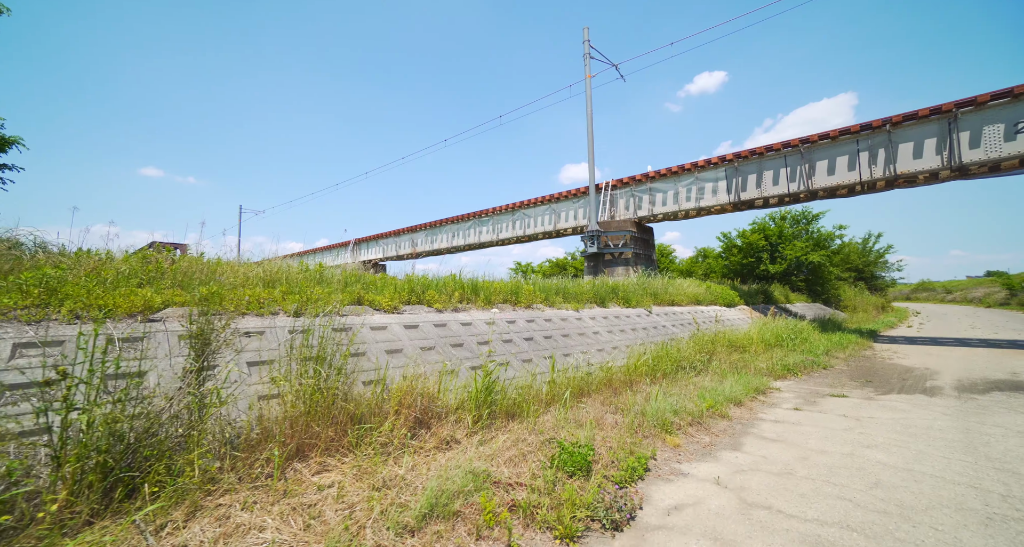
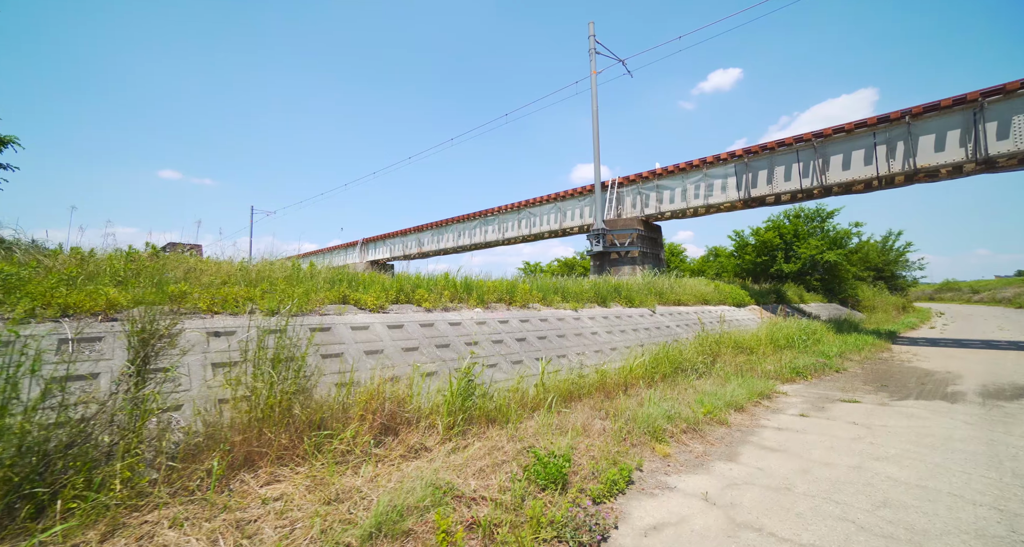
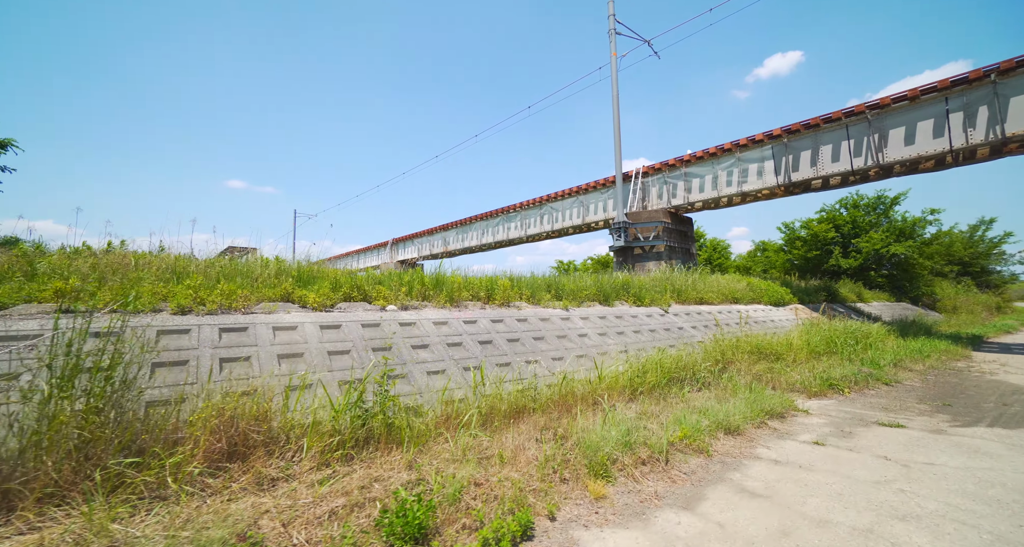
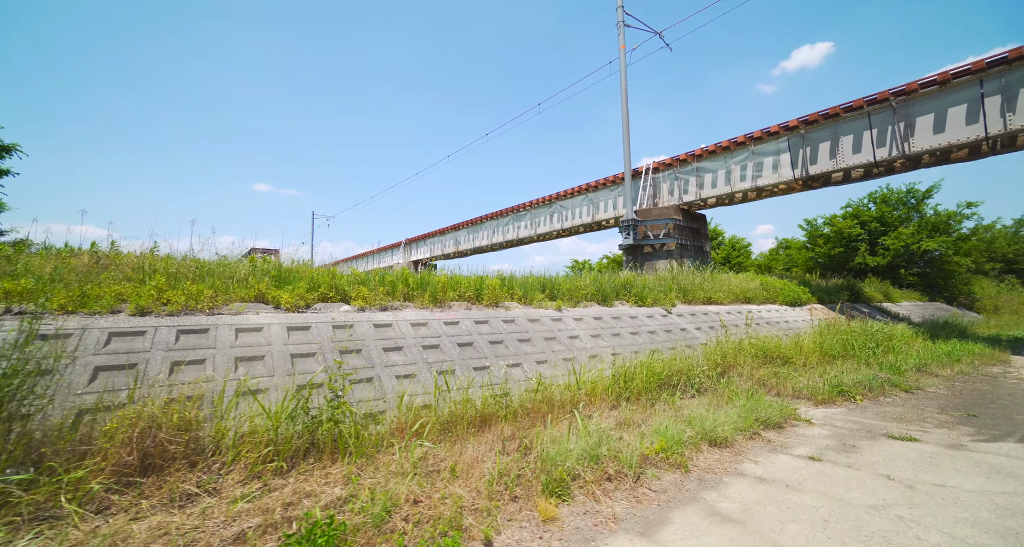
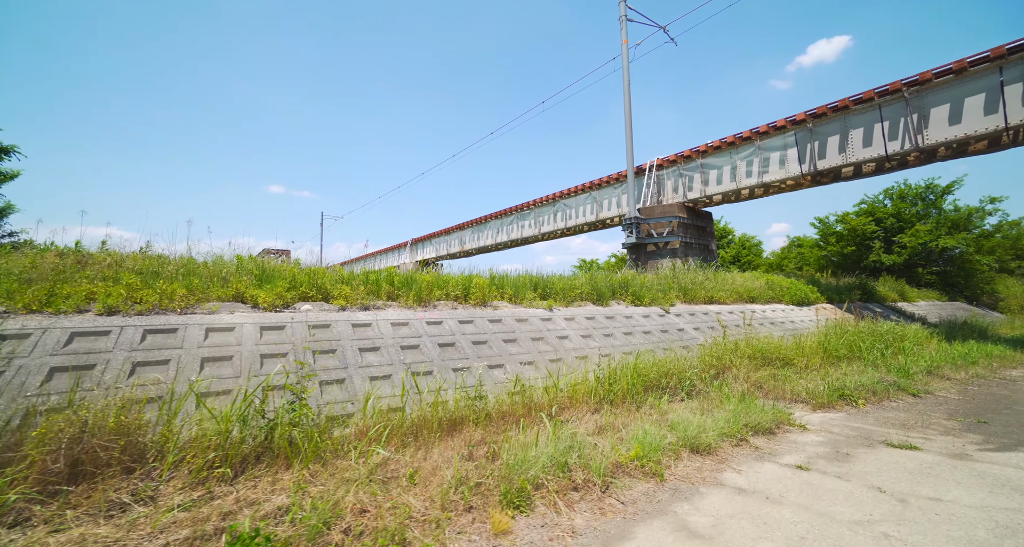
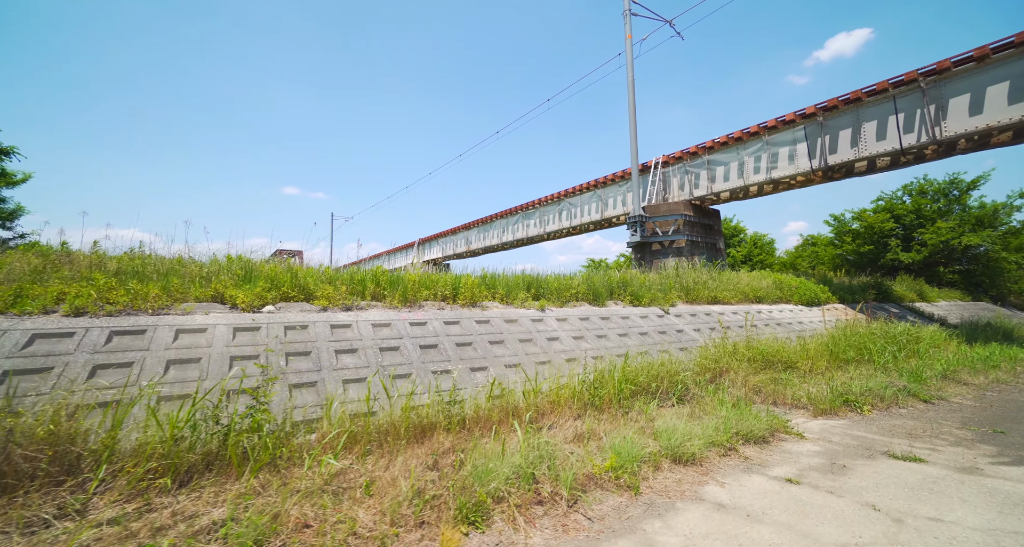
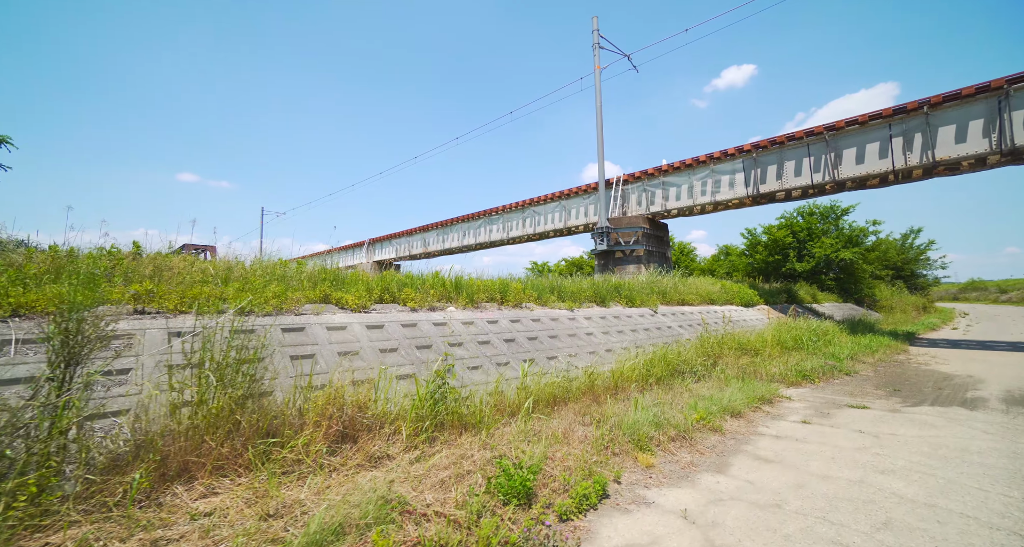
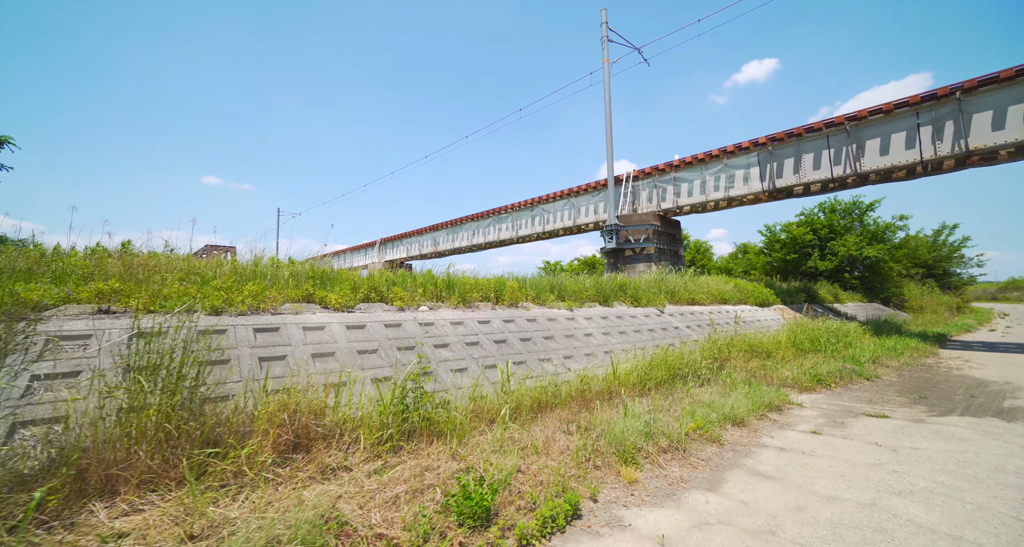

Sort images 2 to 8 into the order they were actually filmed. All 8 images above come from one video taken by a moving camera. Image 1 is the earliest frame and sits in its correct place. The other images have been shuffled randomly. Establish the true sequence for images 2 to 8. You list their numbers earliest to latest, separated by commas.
2, 7, 8, 3, 4, 5, 6
